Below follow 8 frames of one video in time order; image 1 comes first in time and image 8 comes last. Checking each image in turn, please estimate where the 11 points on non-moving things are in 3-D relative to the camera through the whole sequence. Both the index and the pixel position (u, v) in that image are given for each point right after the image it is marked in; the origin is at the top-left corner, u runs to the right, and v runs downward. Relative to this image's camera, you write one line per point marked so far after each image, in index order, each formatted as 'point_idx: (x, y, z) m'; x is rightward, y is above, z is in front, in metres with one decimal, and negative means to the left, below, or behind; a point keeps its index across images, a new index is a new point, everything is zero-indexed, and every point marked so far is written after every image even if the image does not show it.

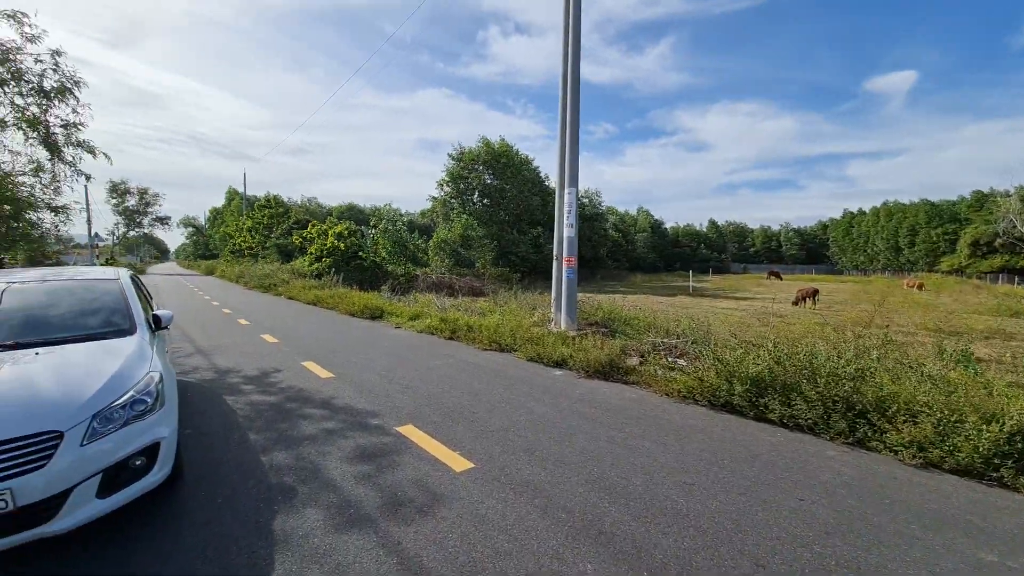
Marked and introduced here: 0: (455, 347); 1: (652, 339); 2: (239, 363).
0: (-1.3, -1.3, +9.4) m
1: (+3.3, -1.2, +10.1) m
2: (-4.9, -1.4, +7.6) m
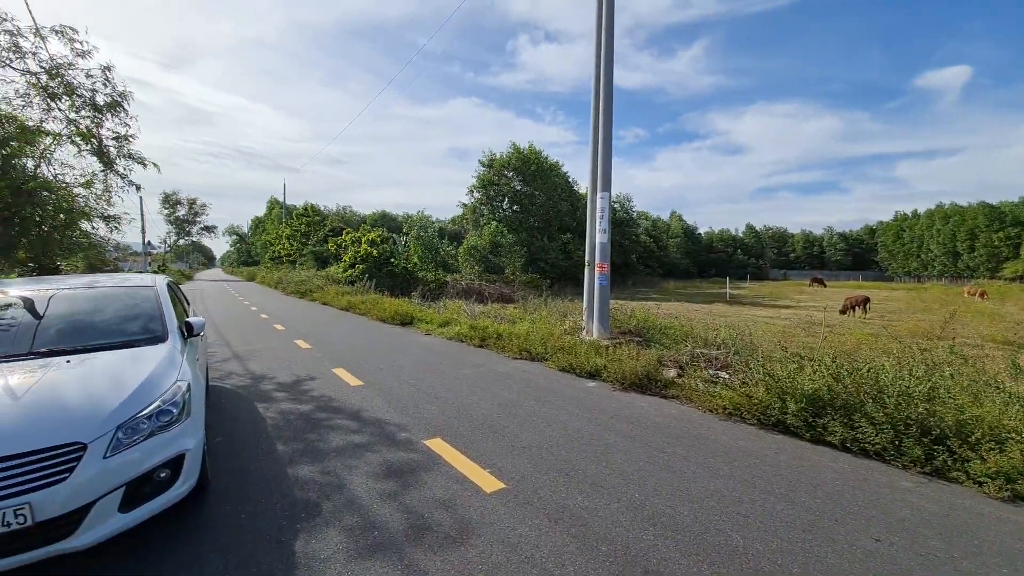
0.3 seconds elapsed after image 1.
0: (-0.6, -1.5, +9.2) m
1: (+4.0, -1.4, +9.6) m
2: (-4.3, -1.5, +7.6) m
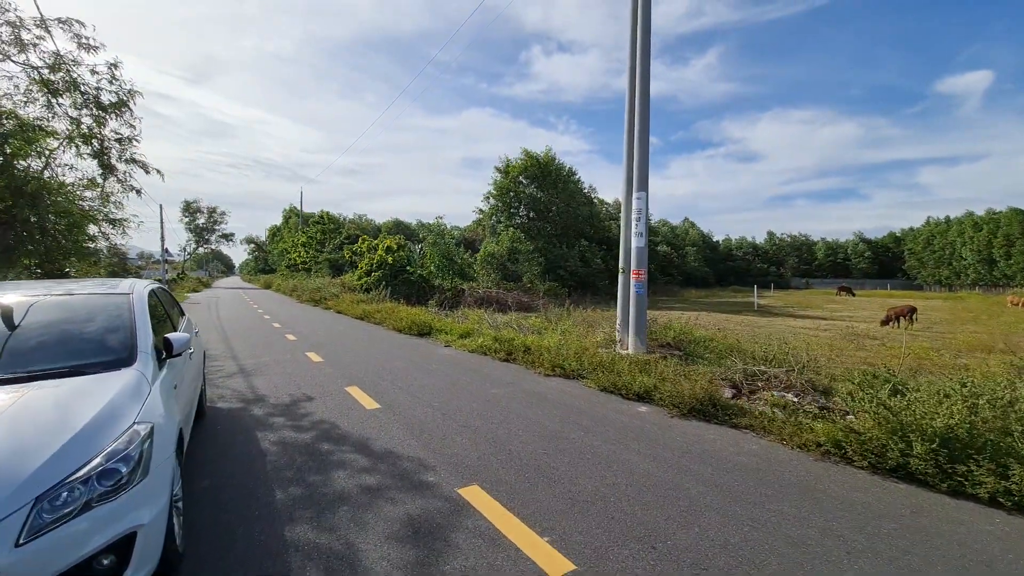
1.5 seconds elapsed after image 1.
0: (0.0, -1.6, +8.2) m
1: (+4.7, -1.6, +8.5) m
2: (-3.7, -1.6, +6.8) m
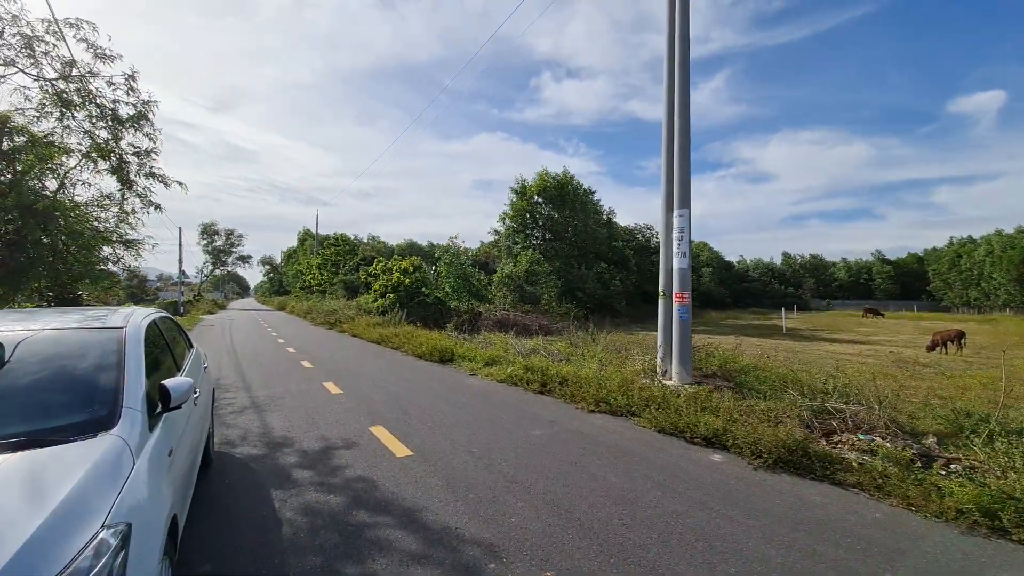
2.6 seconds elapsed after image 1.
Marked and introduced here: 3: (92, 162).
0: (+0.7, -2.1, +7.4) m
1: (+5.3, -2.0, +7.5) m
2: (-3.1, -2.0, +6.0) m
3: (-8.6, +2.6, +8.7) m
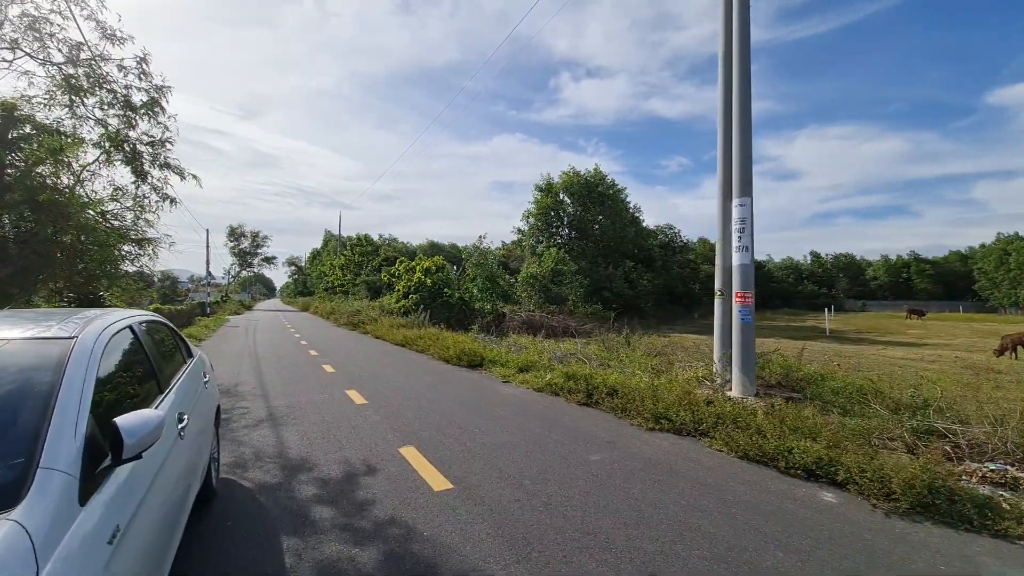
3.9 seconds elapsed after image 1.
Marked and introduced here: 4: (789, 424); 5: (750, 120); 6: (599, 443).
0: (+1.4, -2.1, +6.4) m
1: (+6.1, -2.0, +6.4) m
2: (-2.4, -2.0, +5.2) m
3: (-7.8, +2.6, +8.1) m
4: (+3.8, -1.9, +5.8) m
5: (+4.9, +3.5, +8.8) m
6: (+1.1, -2.0, +5.5) m
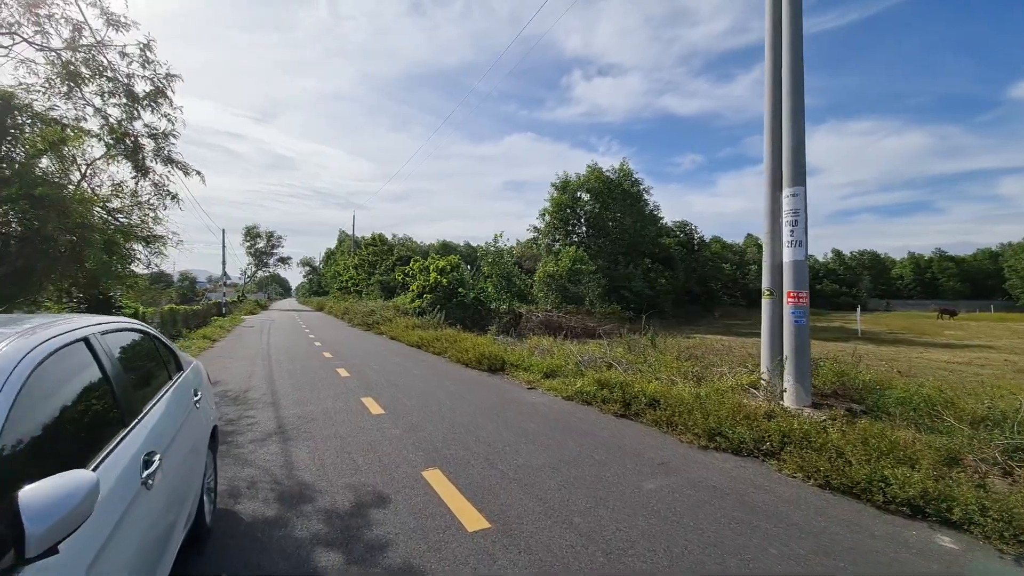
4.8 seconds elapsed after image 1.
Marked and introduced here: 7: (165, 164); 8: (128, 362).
0: (+1.9, -2.0, +5.7) m
1: (+6.5, -2.0, +5.5) m
2: (-2.0, -2.0, +4.6) m
3: (-7.3, +2.6, +7.6) m
4: (+4.3, -1.9, +5.0) m
5: (+5.5, +3.5, +7.9) m
6: (+1.6, -2.0, +4.8) m
7: (-6.9, +2.5, +8.5) m
8: (-2.6, -0.5, +2.8) m
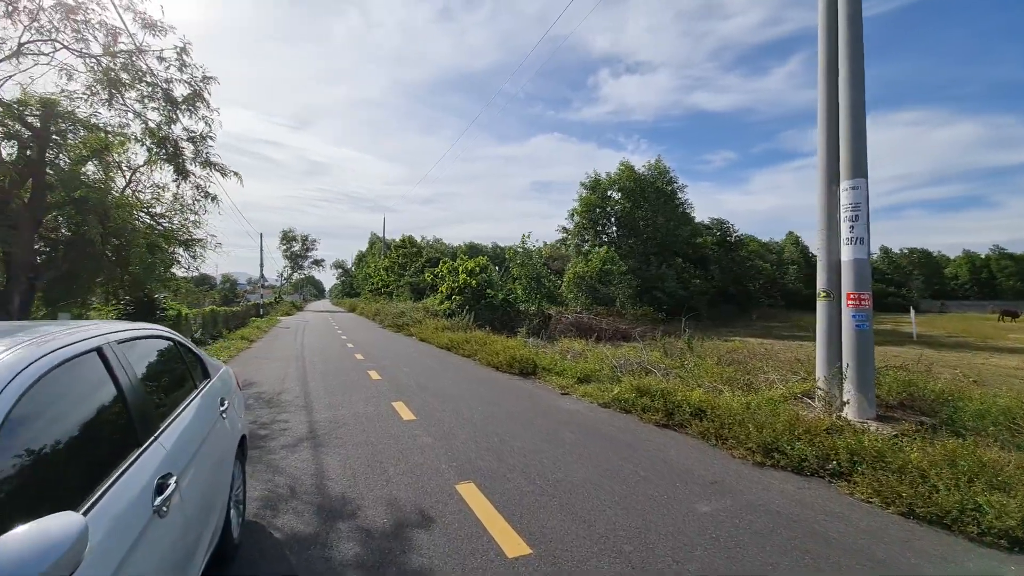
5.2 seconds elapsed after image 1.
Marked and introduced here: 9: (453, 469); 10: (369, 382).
0: (+2.3, -2.1, +5.2) m
1: (+7.0, -2.0, +4.7) m
2: (-1.6, -2.0, +4.4) m
3: (-6.7, +2.5, +7.8) m
4: (+4.7, -1.9, +4.4) m
5: (+6.0, +3.5, +7.3) m
6: (+2.0, -2.1, +4.4) m
7: (-6.3, +2.4, +8.6) m
8: (-2.3, -0.5, +2.7) m
9: (-0.6, -2.0, +4.7) m
10: (-3.2, -2.1, +9.6) m
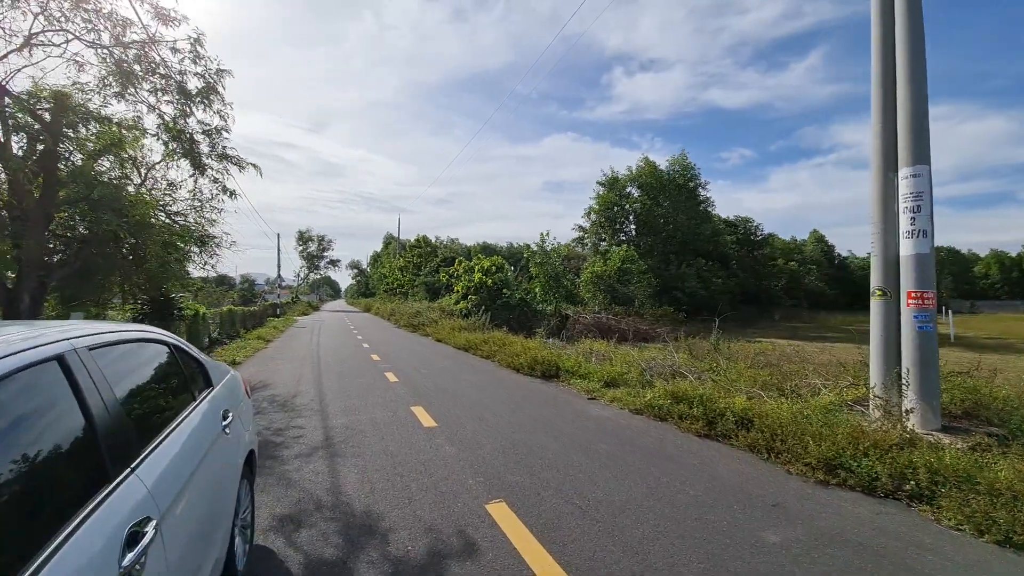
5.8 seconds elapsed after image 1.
0: (+2.7, -2.0, +4.7) m
1: (+7.3, -2.0, +4.1) m
2: (-1.3, -2.0, +4.0) m
3: (-6.3, +2.5, +7.6) m
4: (+5.0, -1.9, +3.8) m
5: (+6.5, +3.5, +6.6) m
6: (+2.3, -2.0, +3.9) m
7: (-5.8, +2.5, +8.3) m
8: (-2.0, -0.5, +2.3) m
9: (-0.3, -2.0, +4.3) m
10: (-2.7, -2.1, +9.2) m
